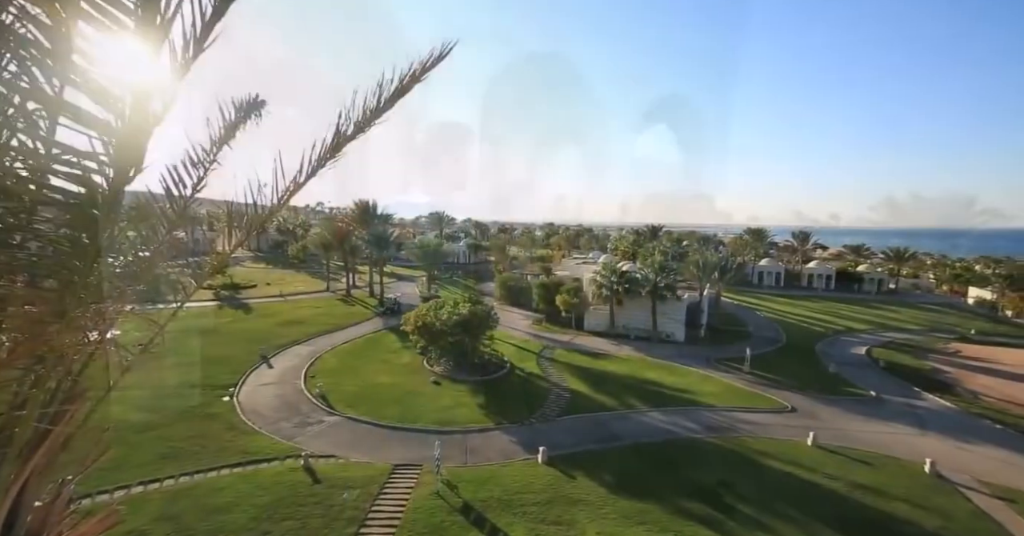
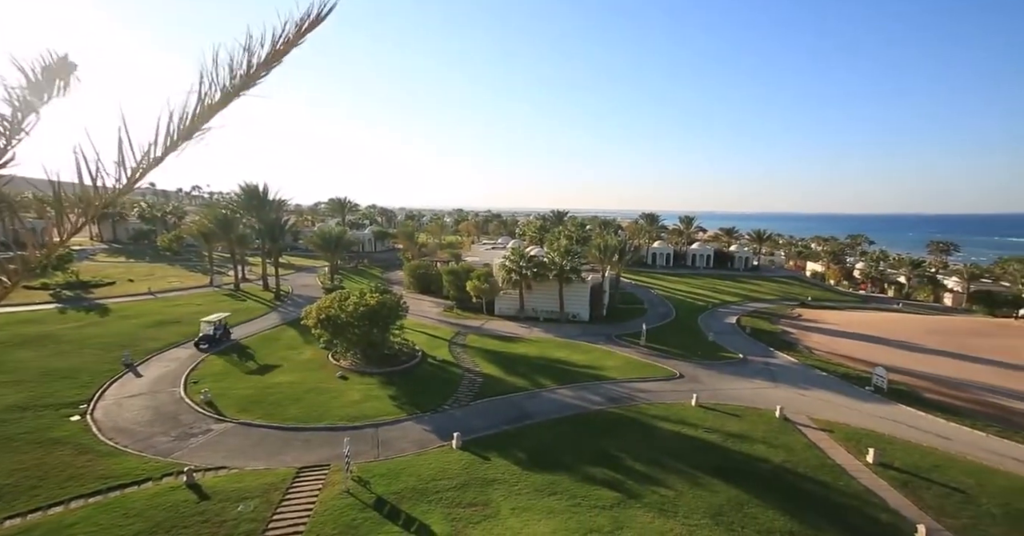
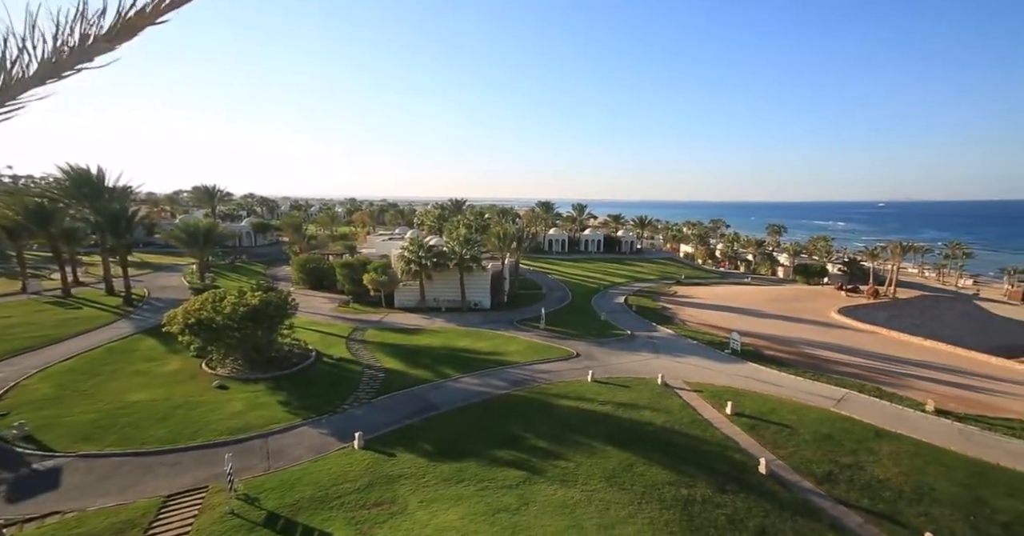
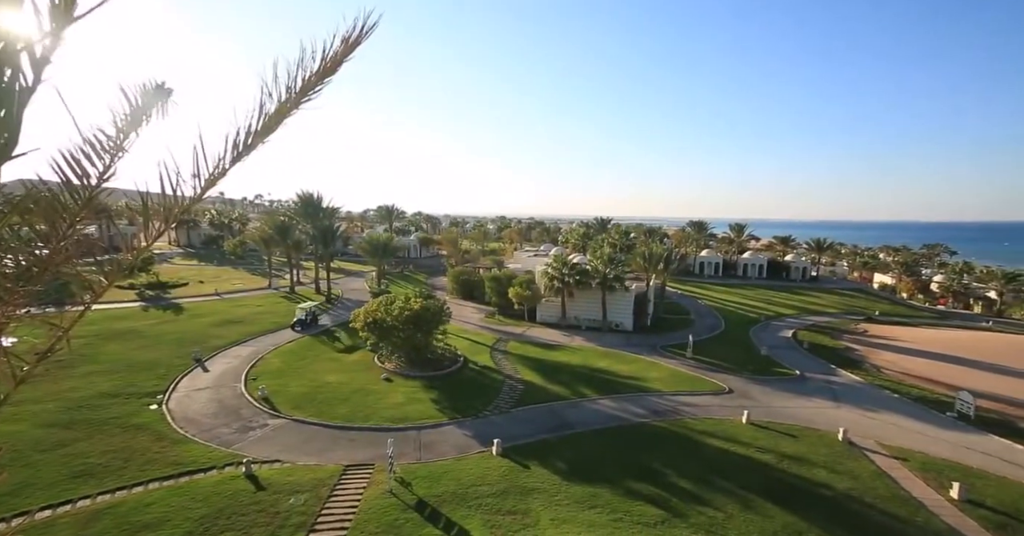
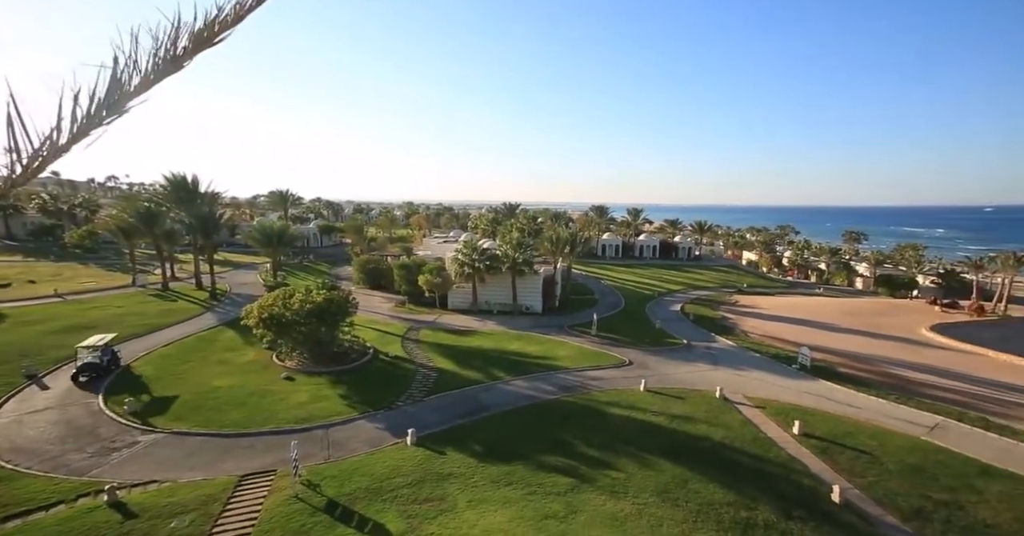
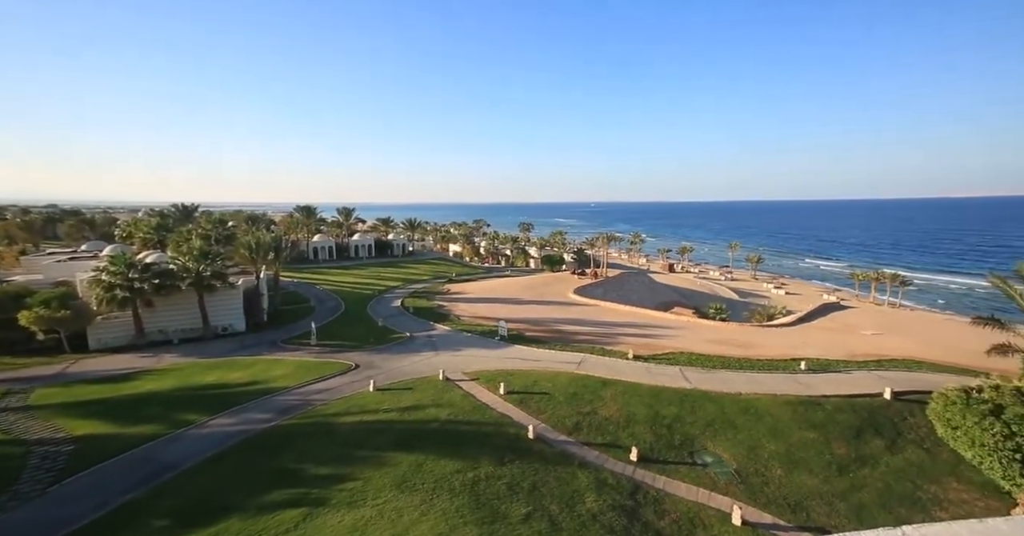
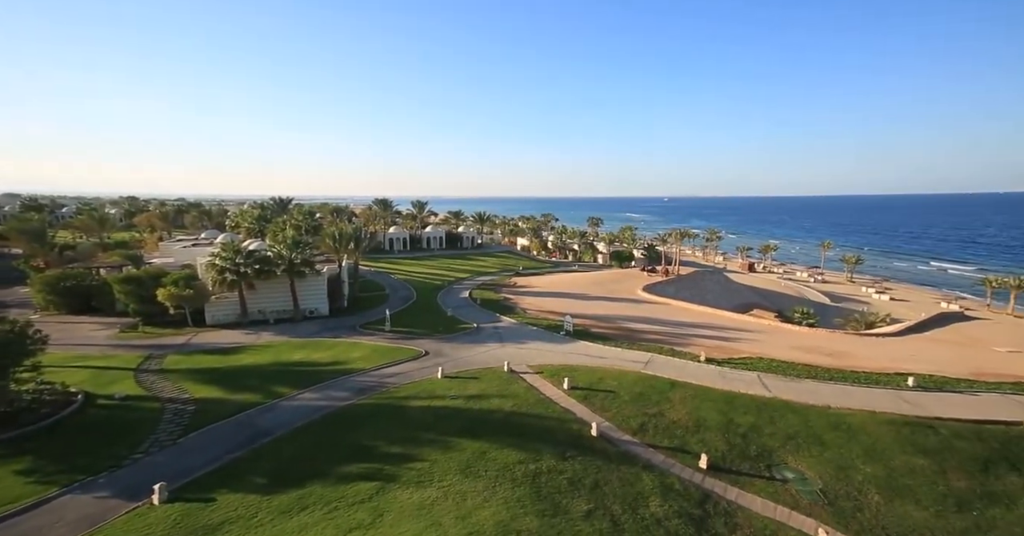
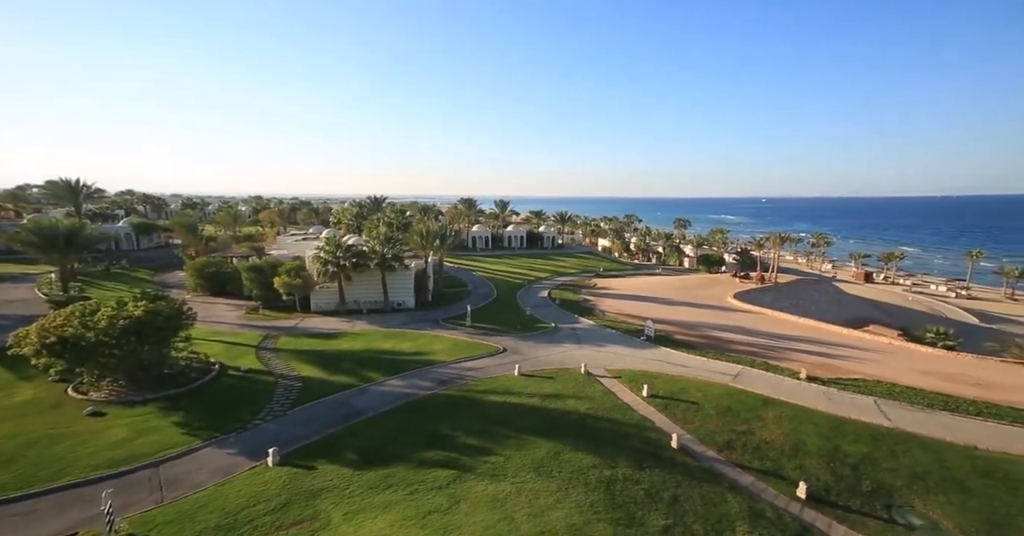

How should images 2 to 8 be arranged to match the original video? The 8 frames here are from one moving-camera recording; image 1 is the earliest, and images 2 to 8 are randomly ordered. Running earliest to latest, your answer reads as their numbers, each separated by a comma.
4, 2, 5, 3, 8, 7, 6
